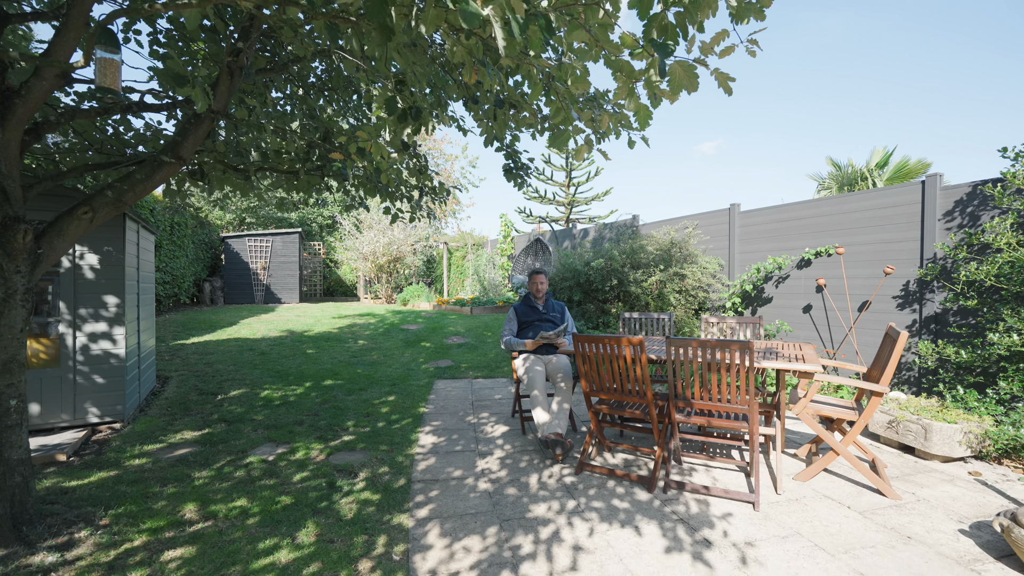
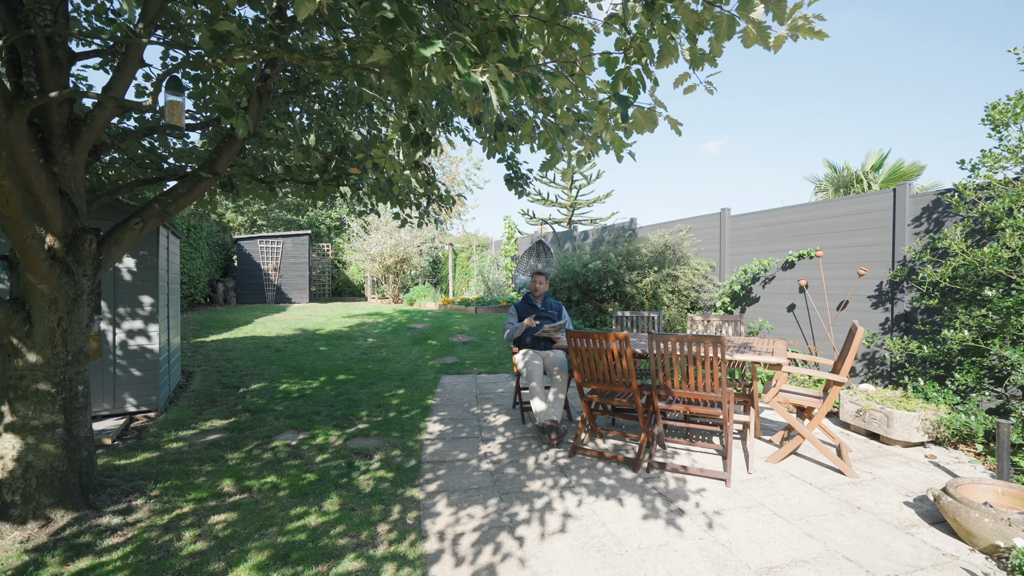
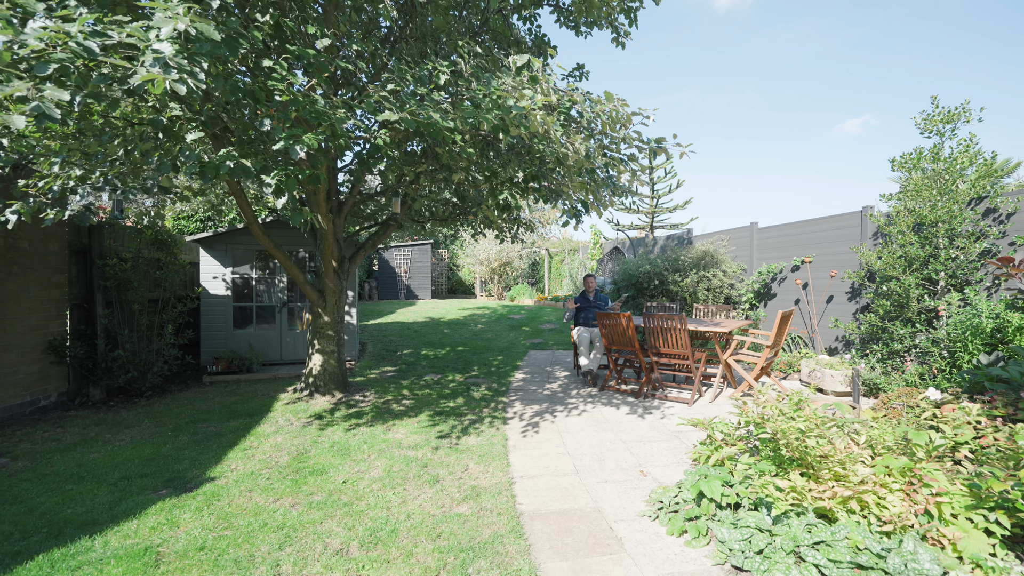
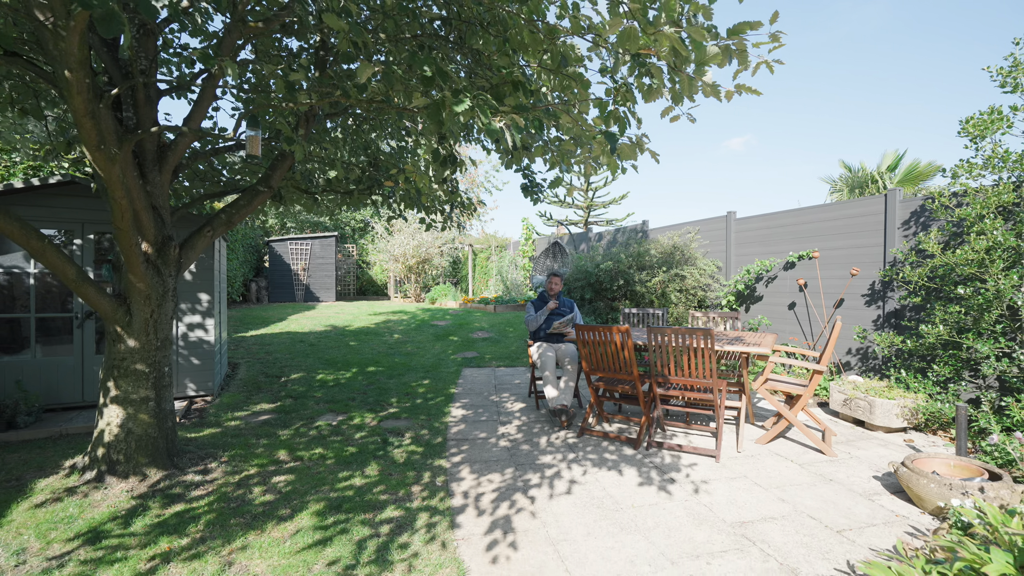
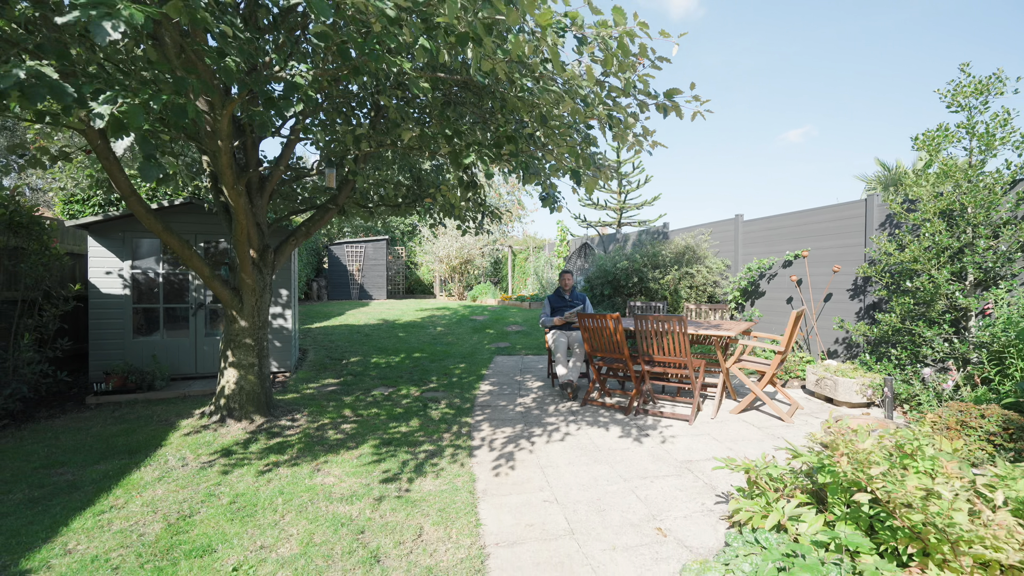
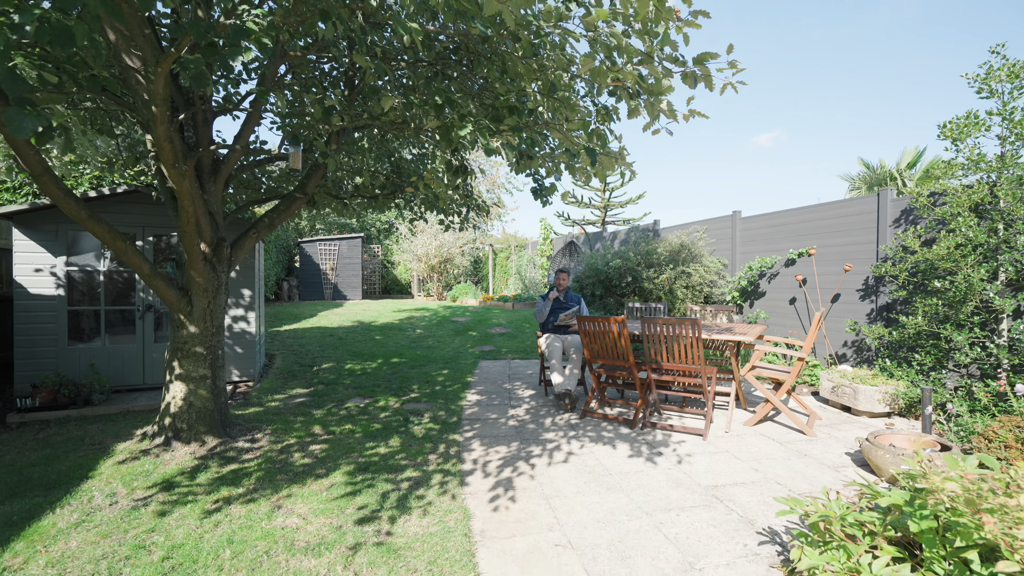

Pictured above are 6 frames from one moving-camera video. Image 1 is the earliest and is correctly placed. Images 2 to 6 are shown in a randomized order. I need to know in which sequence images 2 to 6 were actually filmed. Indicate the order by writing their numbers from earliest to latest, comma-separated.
2, 4, 6, 5, 3
